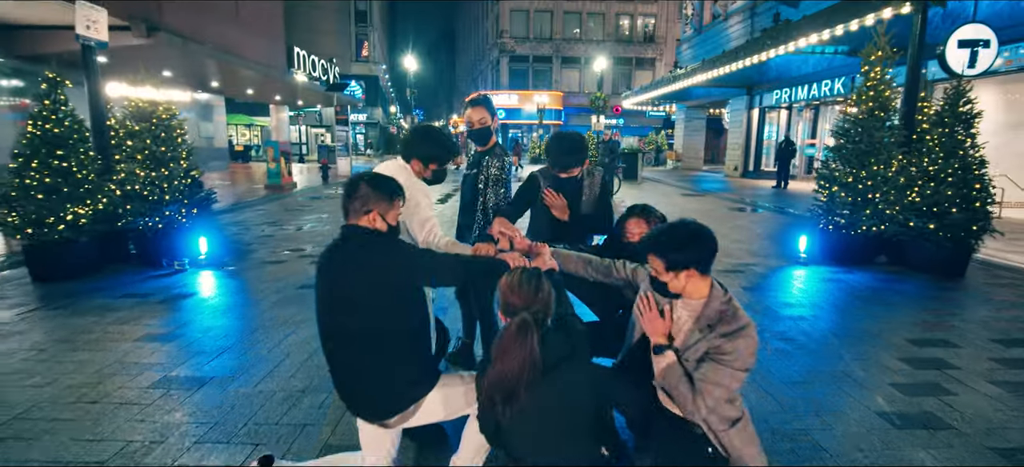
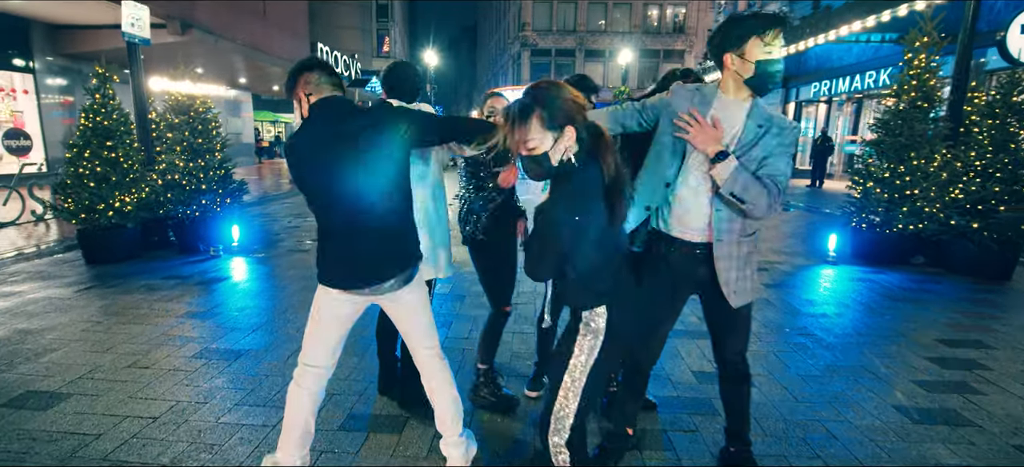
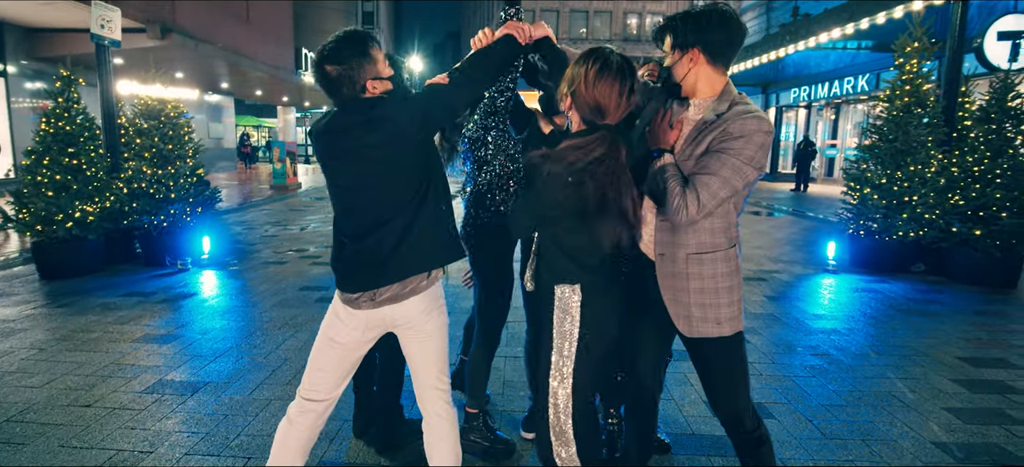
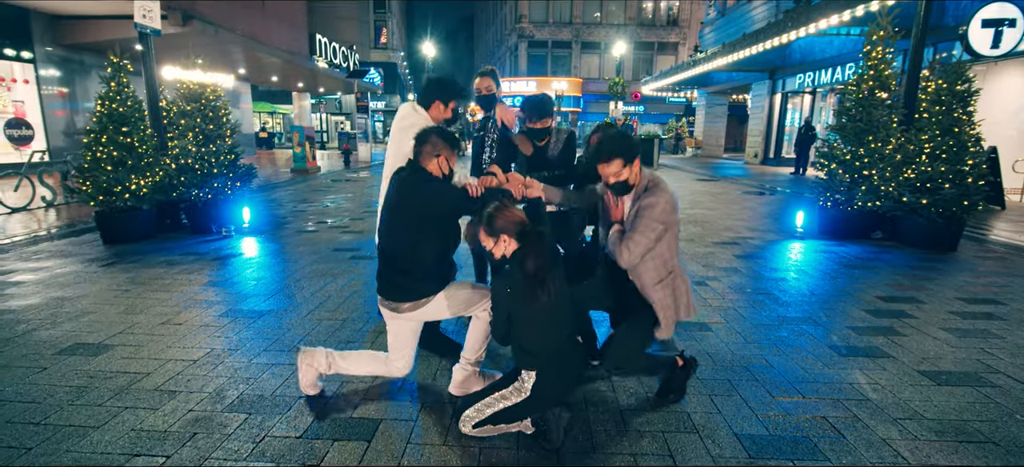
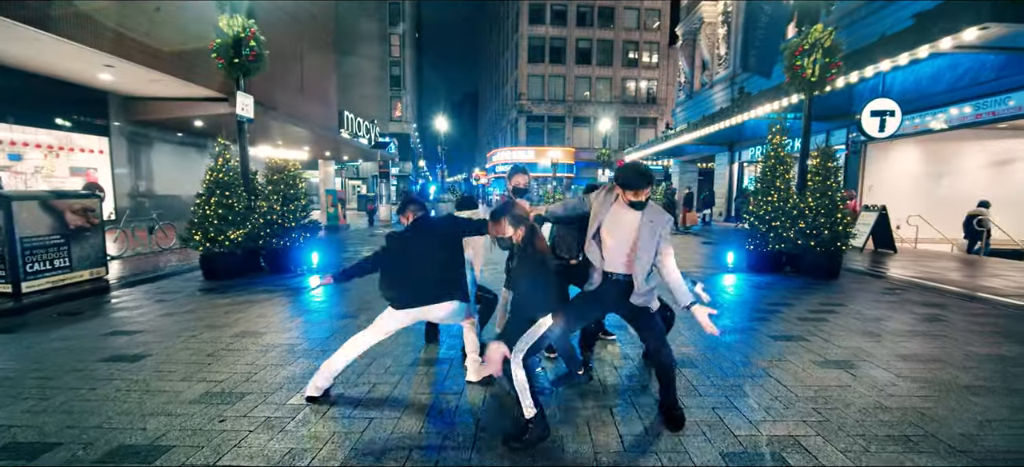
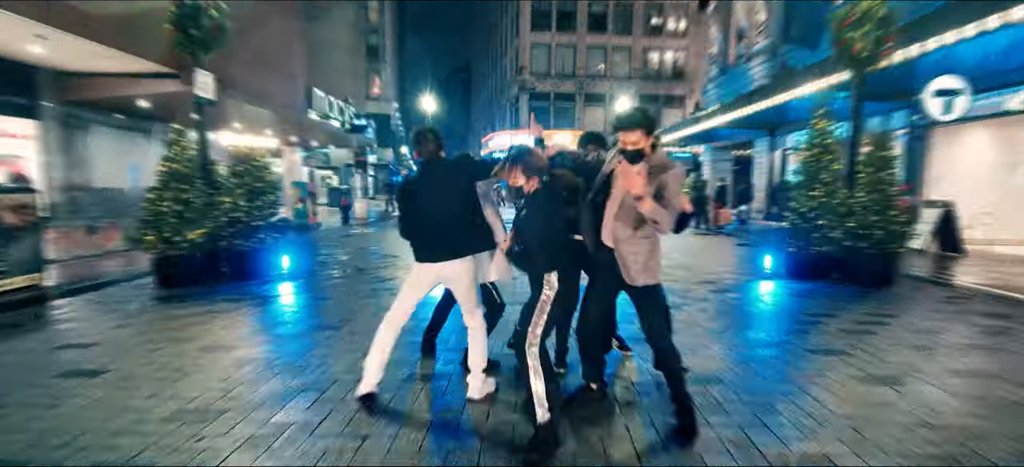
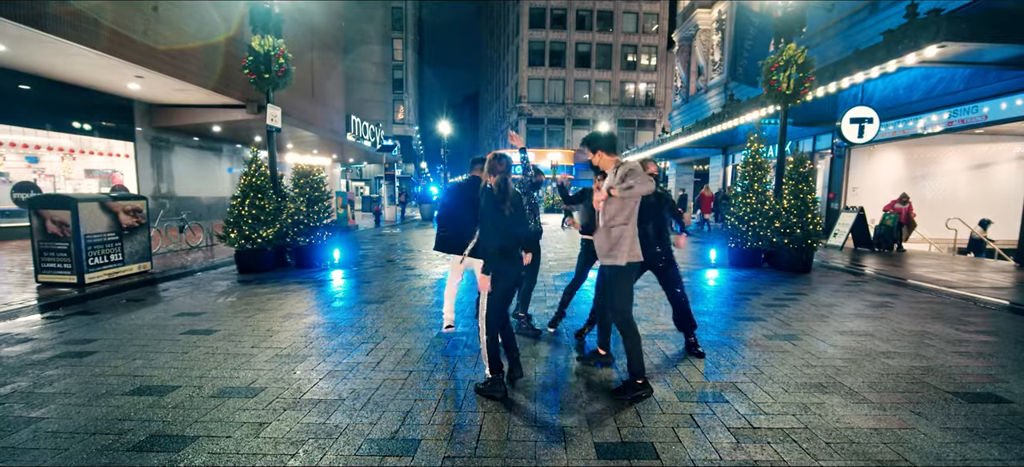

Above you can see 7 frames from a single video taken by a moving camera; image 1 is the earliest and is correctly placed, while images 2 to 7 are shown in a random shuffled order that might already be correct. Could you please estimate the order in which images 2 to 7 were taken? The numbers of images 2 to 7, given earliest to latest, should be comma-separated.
4, 2, 3, 6, 5, 7
